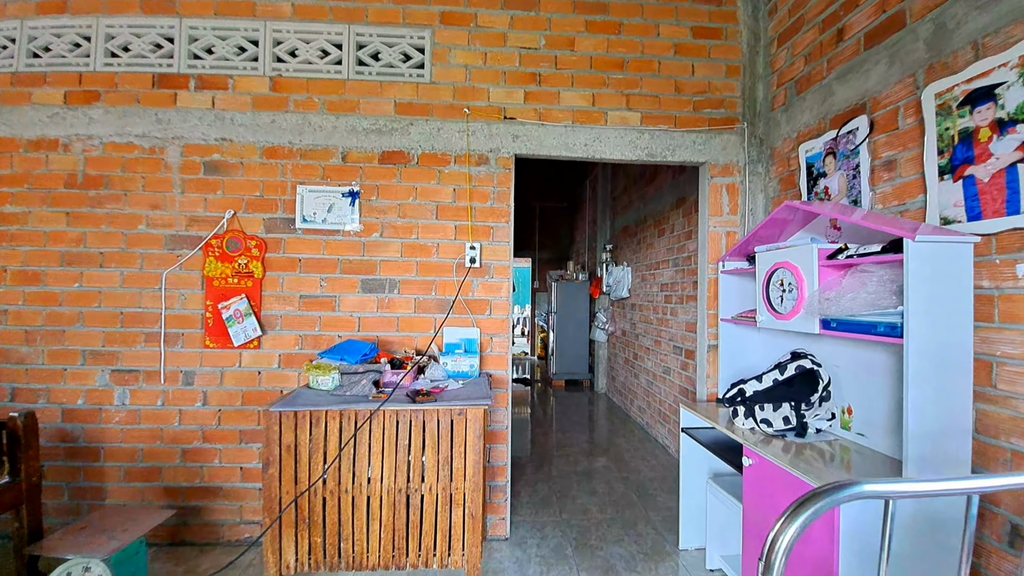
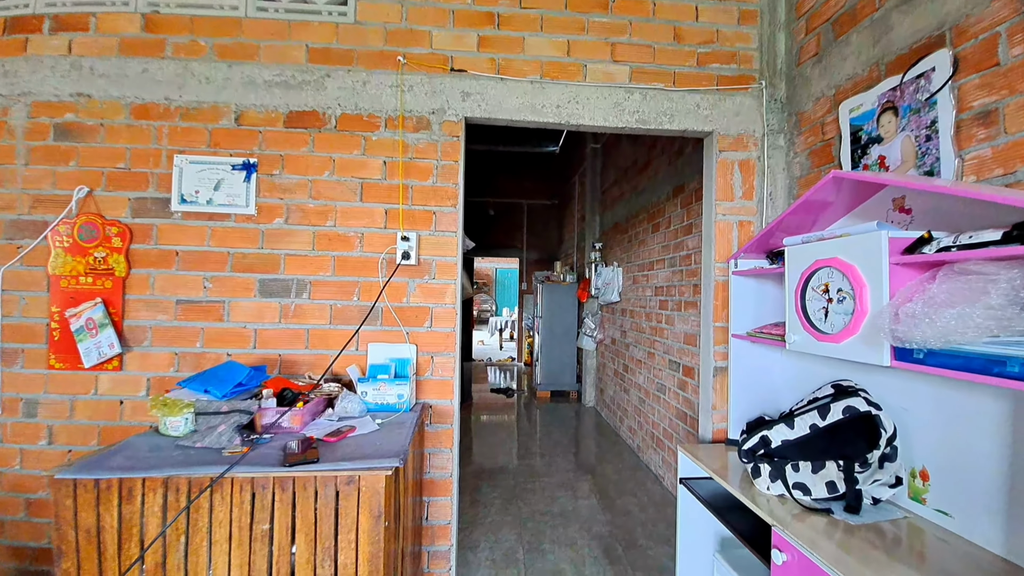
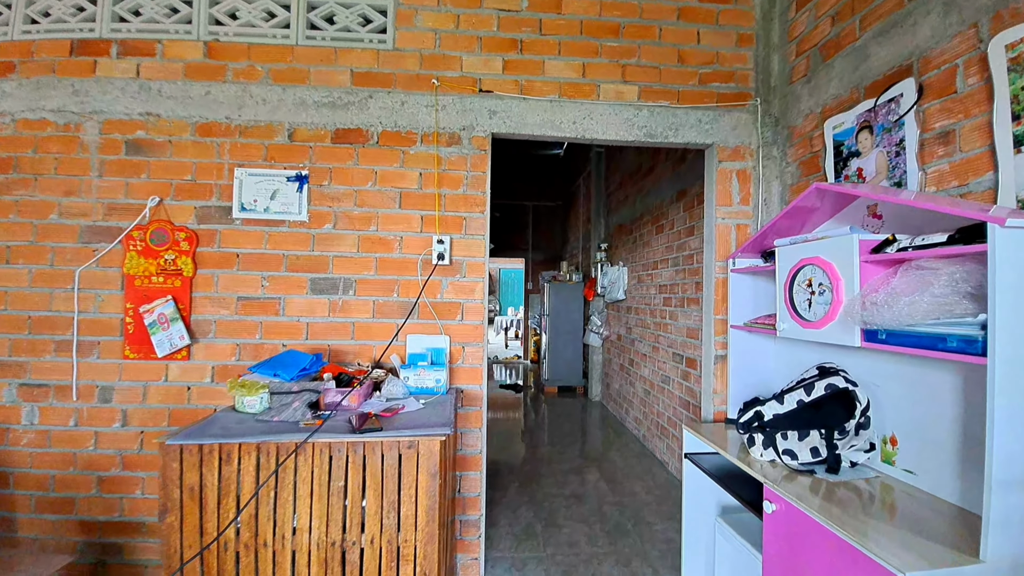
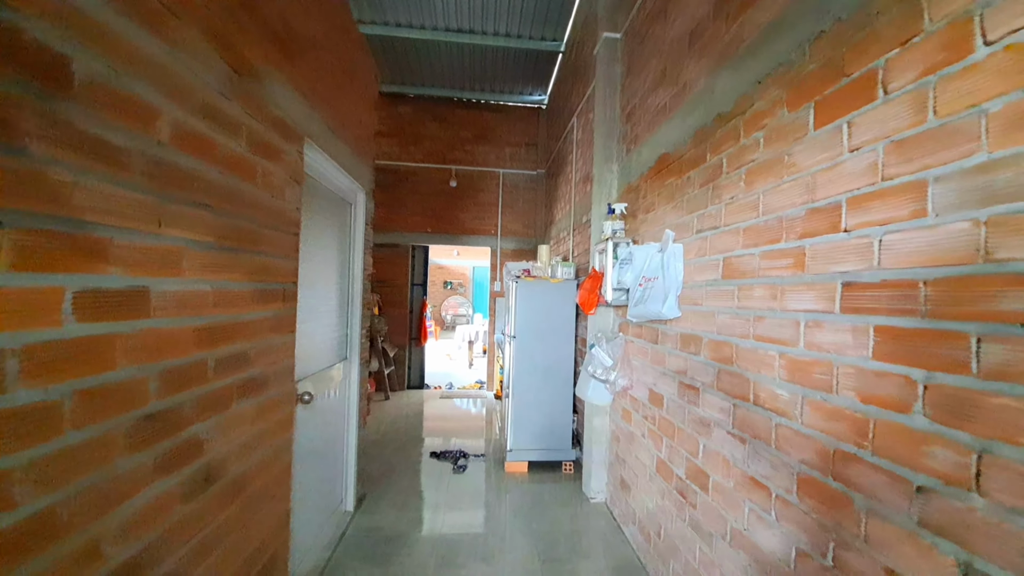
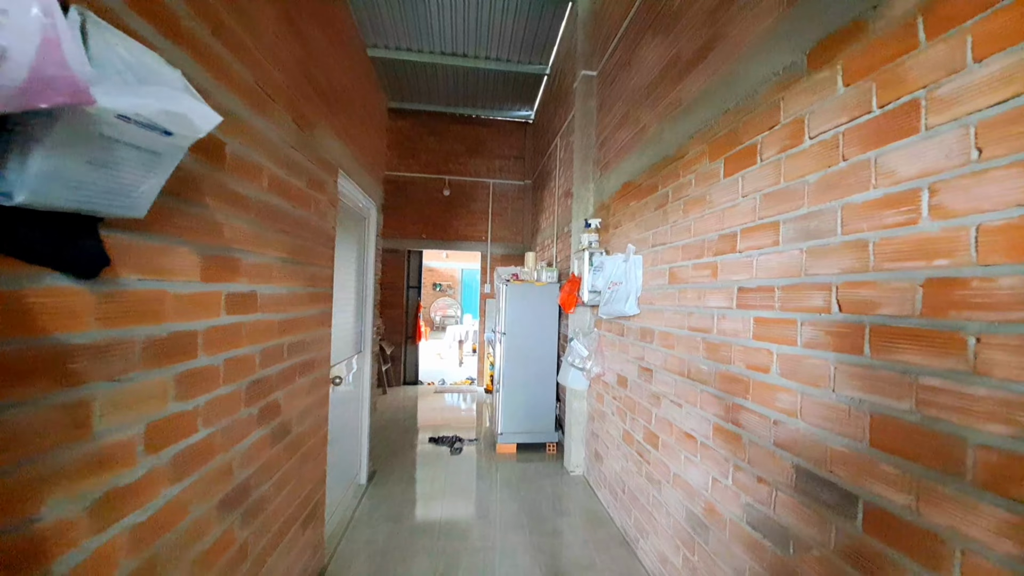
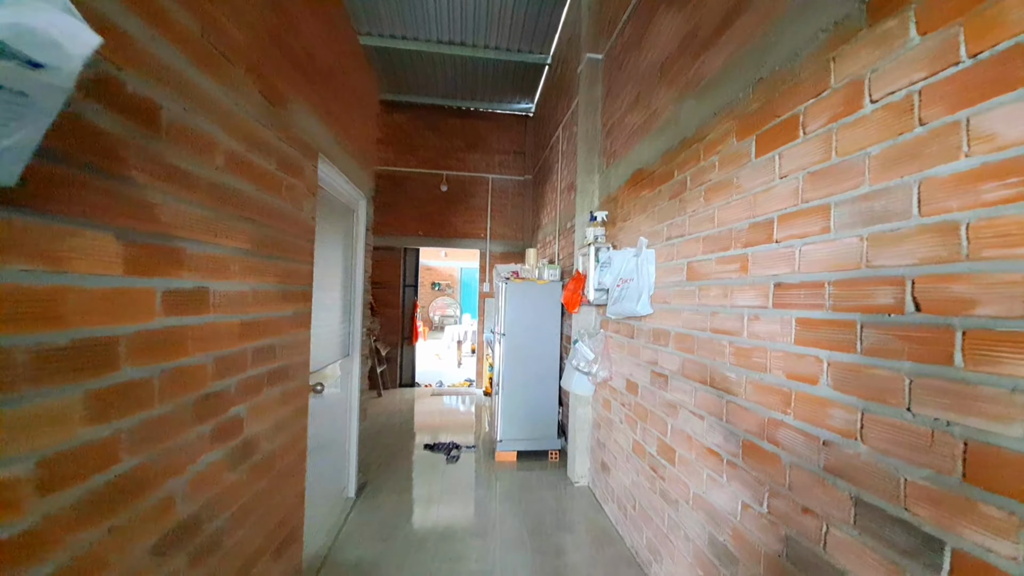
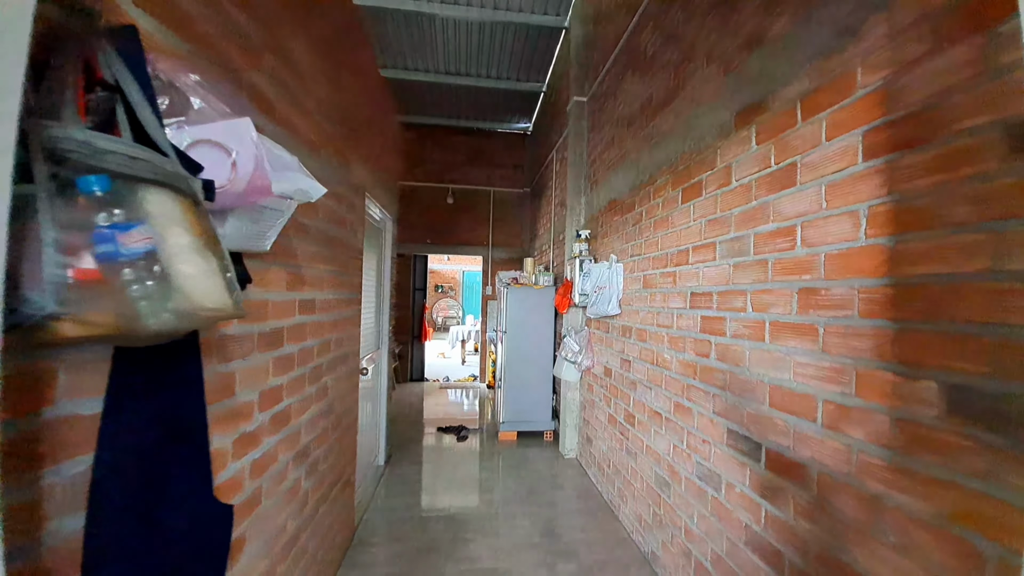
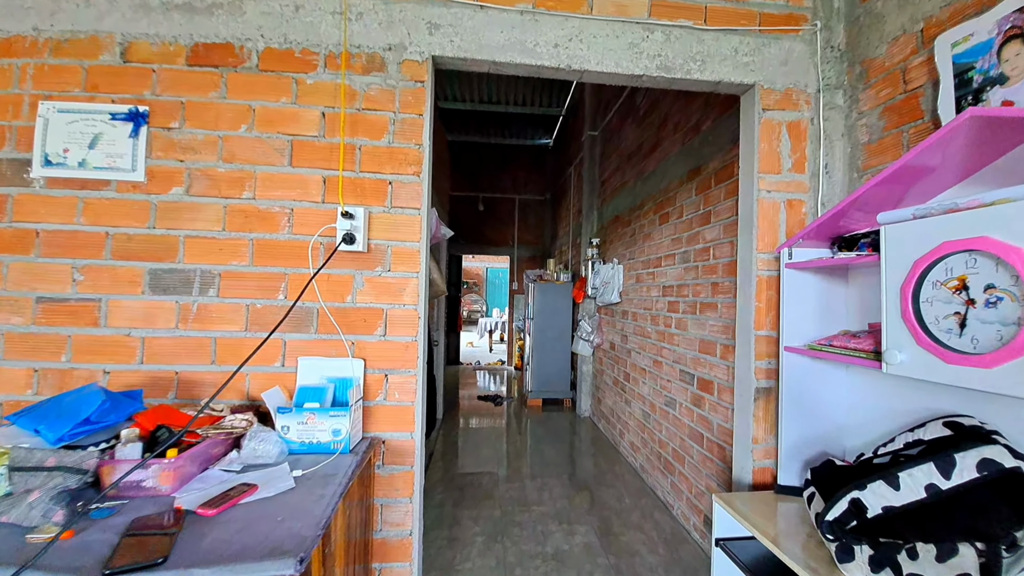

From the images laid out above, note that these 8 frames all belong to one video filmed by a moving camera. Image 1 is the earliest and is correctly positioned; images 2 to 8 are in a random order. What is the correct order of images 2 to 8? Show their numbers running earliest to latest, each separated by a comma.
3, 2, 8, 7, 5, 6, 4
